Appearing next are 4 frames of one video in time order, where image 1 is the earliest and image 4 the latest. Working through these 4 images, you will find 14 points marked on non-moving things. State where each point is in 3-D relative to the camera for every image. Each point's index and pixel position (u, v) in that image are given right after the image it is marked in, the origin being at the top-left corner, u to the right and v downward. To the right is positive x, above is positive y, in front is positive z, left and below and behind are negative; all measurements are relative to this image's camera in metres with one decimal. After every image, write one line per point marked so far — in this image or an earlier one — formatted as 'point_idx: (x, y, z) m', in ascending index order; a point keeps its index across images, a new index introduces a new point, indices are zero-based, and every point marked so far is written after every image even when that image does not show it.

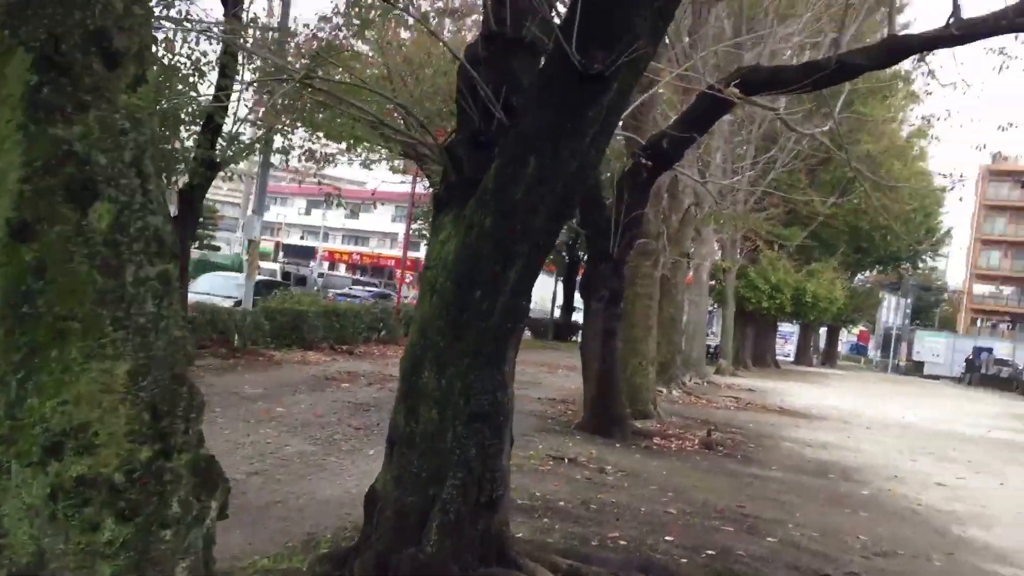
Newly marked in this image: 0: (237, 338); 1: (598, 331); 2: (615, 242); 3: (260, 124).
0: (-3.9, -0.7, +14.0) m
1: (+0.9, -0.5, +10.3) m
2: (+1.1, +0.5, +10.2) m
3: (-3.5, +2.3, +13.7) m
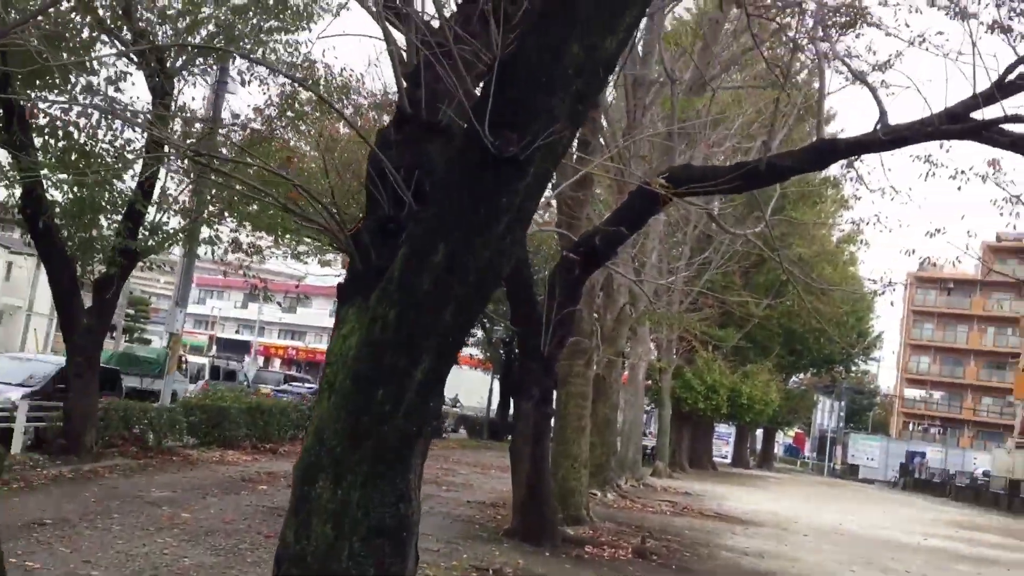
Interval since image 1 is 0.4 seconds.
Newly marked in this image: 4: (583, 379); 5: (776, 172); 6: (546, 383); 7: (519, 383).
0: (-4.9, -2.0, +13.2) m
1: (+0.2, -1.5, +9.9) m
2: (+0.4, -0.5, +9.9) m
3: (-4.5, +1.0, +13.3) m
4: (+0.9, -1.1, +11.9) m
5: (+2.4, +1.0, +8.9) m
6: (+0.3, -1.0, +9.9) m
7: (+0.1, -1.0, +10.0) m
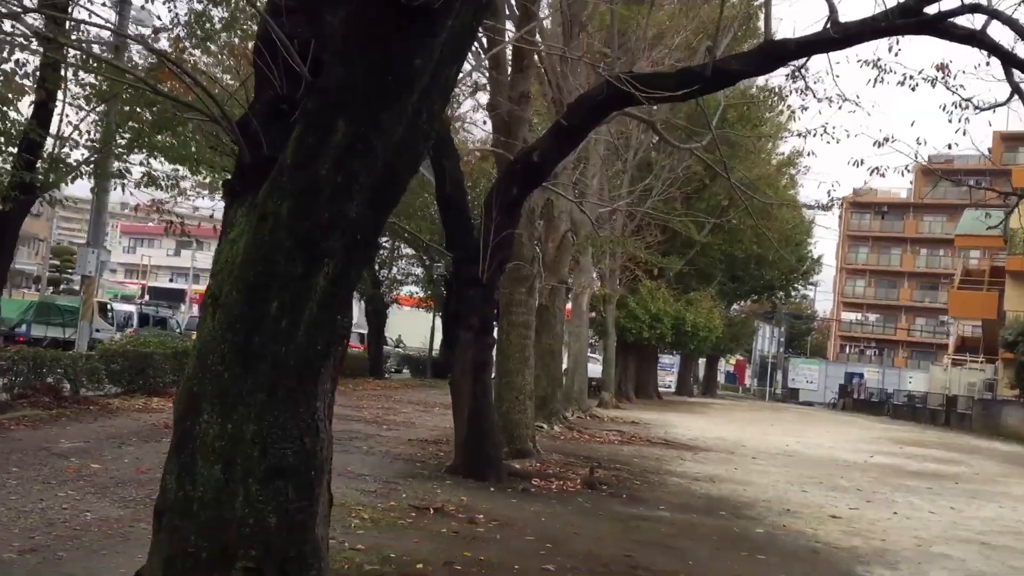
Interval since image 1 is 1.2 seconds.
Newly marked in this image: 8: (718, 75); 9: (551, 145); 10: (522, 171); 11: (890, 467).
0: (-5.7, -1.2, +12.4) m
1: (-0.4, -0.7, +9.4) m
2: (-0.3, +0.2, +9.3) m
3: (-5.3, +1.8, +12.3) m
4: (+0.1, -0.2, +11.3) m
5: (+1.8, +1.8, +8.3) m
6: (-0.3, -0.2, +9.4) m
7: (-0.5, -0.2, +9.4) m
8: (+1.8, +1.8, +8.3) m
9: (+0.3, +1.3, +8.9) m
10: (+0.1, +1.1, +9.1) m
11: (+5.7, -2.7, +14.7) m
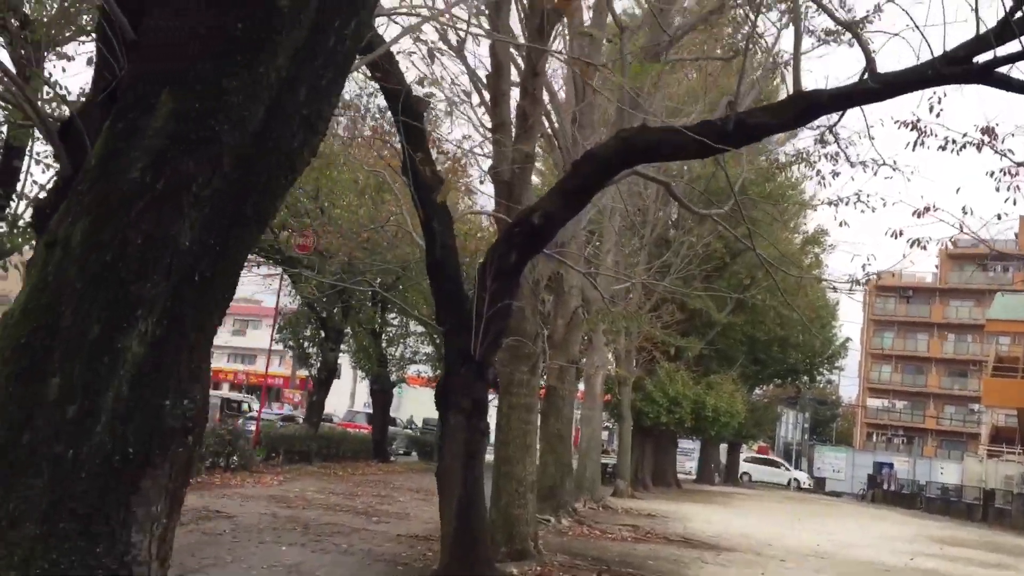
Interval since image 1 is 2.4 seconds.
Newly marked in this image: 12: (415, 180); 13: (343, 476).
0: (-5.7, -2.1, +11.3) m
1: (-0.5, -1.4, +8.3) m
2: (-0.3, -0.4, +8.3) m
3: (-5.3, +0.9, +11.5) m
4: (+0.2, -1.0, +10.2) m
5: (+1.8, +1.2, +7.3) m
6: (-0.3, -0.9, +8.3) m
7: (-0.6, -0.9, +8.3) m
8: (+1.7, +1.2, +7.3) m
9: (+0.3, +0.7, +7.9) m
10: (+0.1, +0.4, +8.1) m
11: (+5.7, -3.9, +13.3) m
12: (-0.8, +0.9, +8.5) m
13: (-3.3, -3.7, +19.1) m
